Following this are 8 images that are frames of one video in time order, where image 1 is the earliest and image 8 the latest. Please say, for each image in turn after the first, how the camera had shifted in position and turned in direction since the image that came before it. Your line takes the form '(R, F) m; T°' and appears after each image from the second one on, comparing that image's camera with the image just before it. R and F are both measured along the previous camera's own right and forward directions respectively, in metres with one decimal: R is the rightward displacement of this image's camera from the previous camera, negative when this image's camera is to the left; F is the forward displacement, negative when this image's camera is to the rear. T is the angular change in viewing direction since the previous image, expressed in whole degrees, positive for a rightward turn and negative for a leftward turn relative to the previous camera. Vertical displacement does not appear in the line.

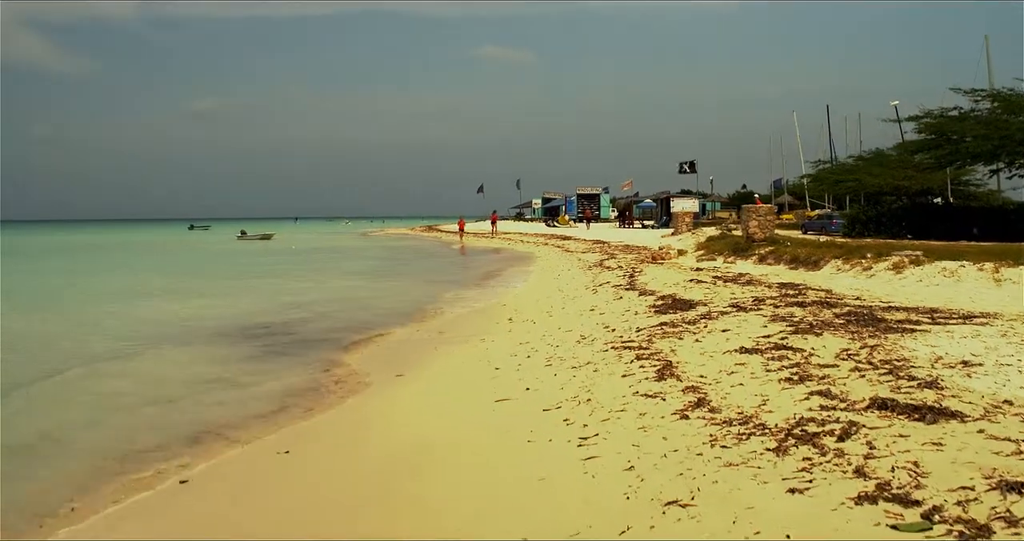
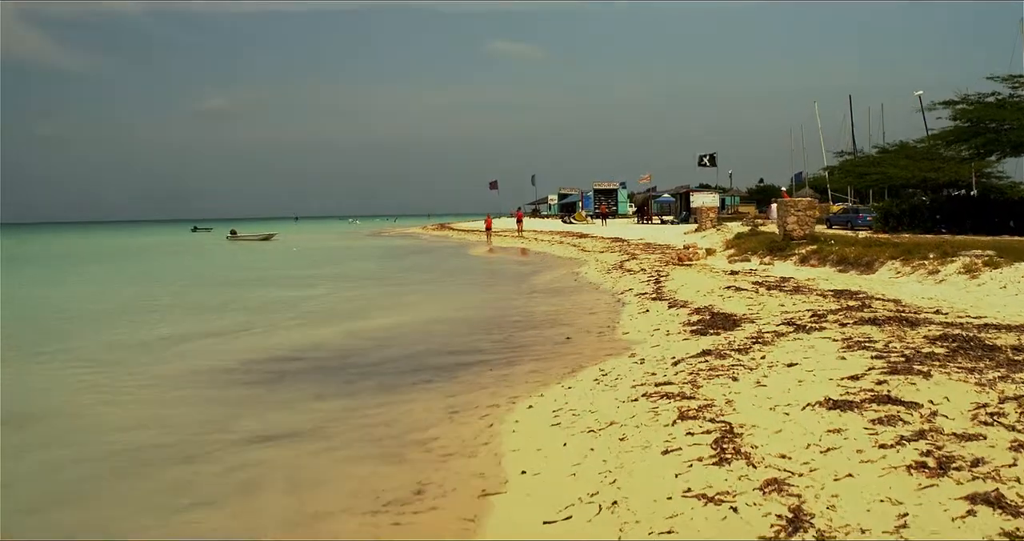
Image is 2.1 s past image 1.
(+0.2, +2.3) m; -1°
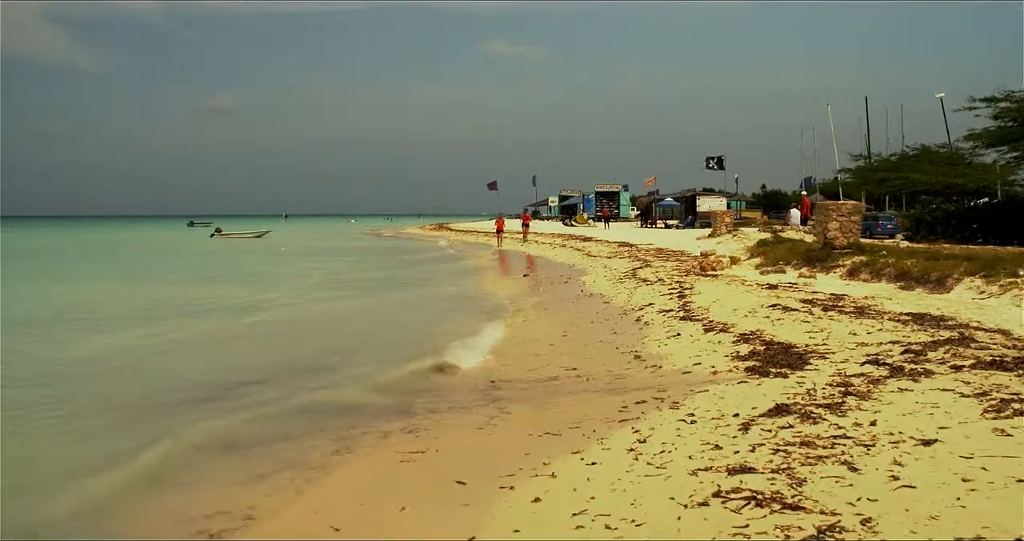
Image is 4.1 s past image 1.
(0.0, +2.6) m; 0°
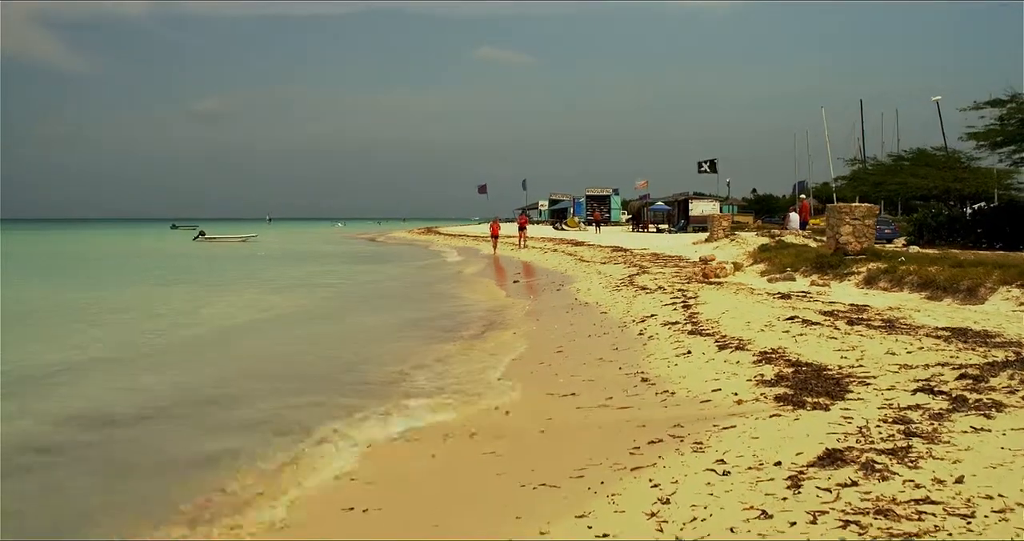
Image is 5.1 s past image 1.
(0.0, +1.3) m; +1°
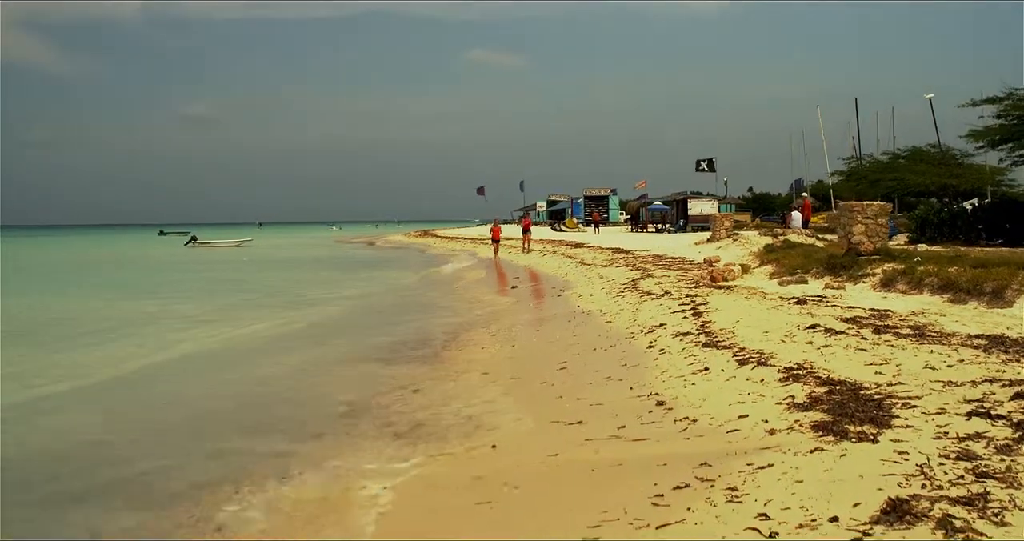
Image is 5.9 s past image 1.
(0.0, +0.8) m; 0°
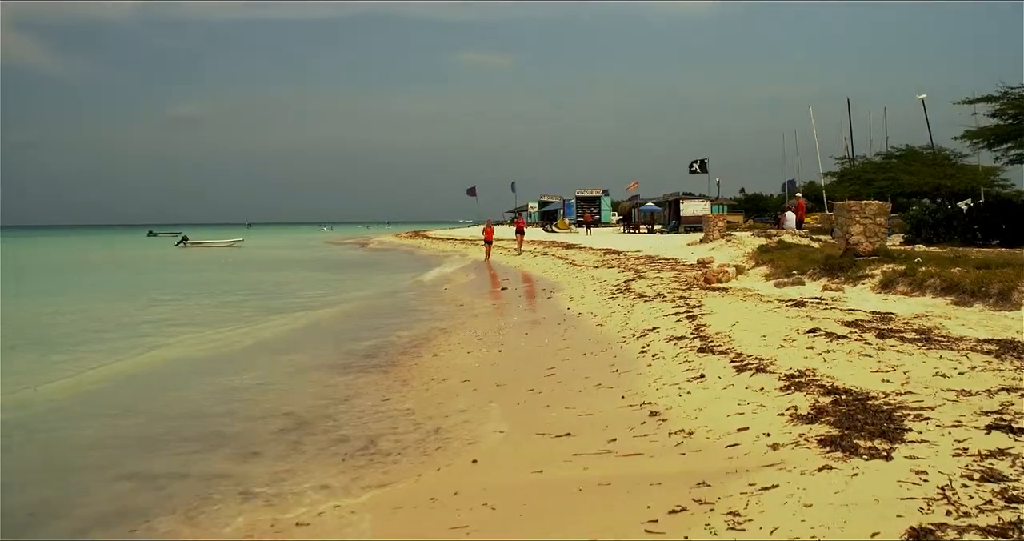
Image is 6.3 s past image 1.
(+0.1, +0.5) m; +1°
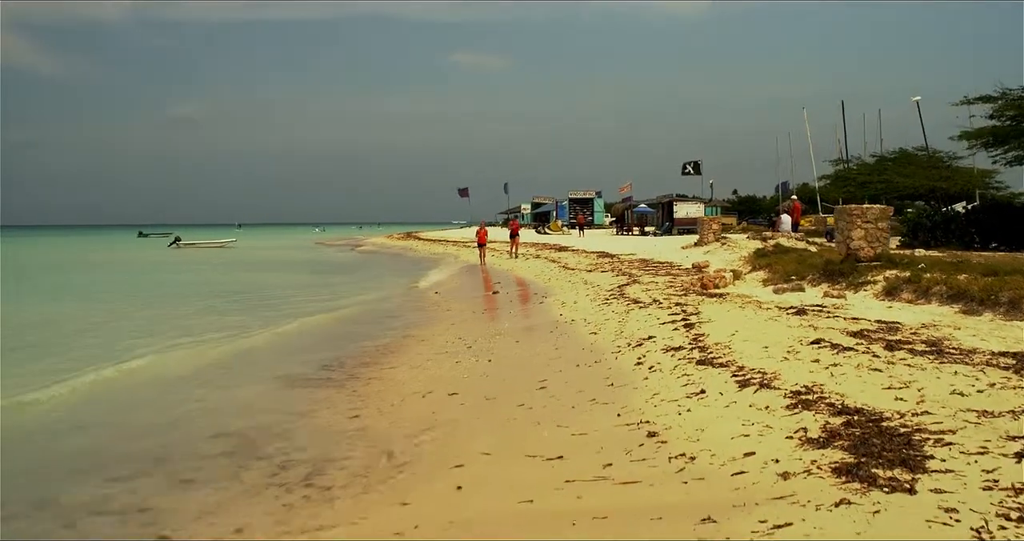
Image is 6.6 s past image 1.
(+0.1, +0.5) m; +1°
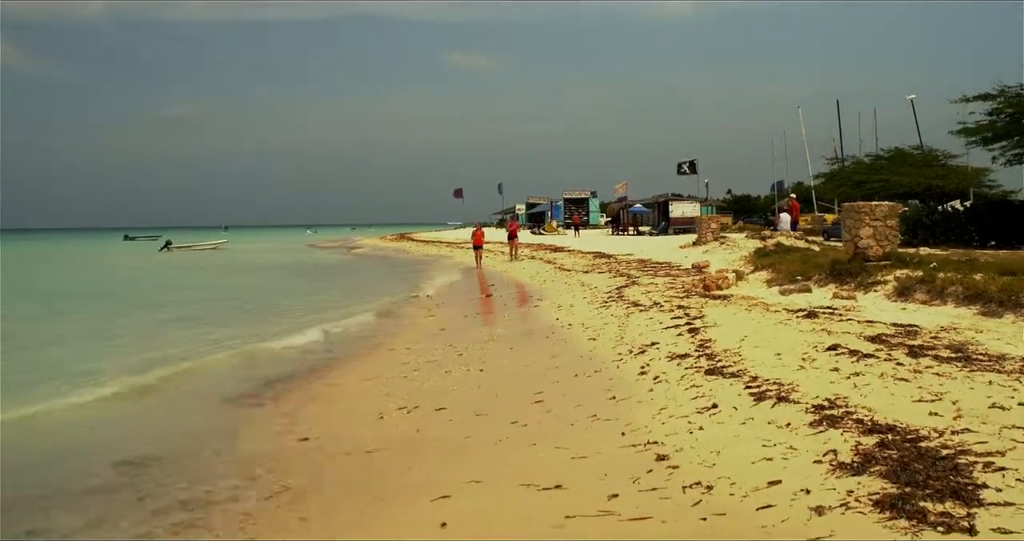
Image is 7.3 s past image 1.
(0.0, +0.7) m; 0°
